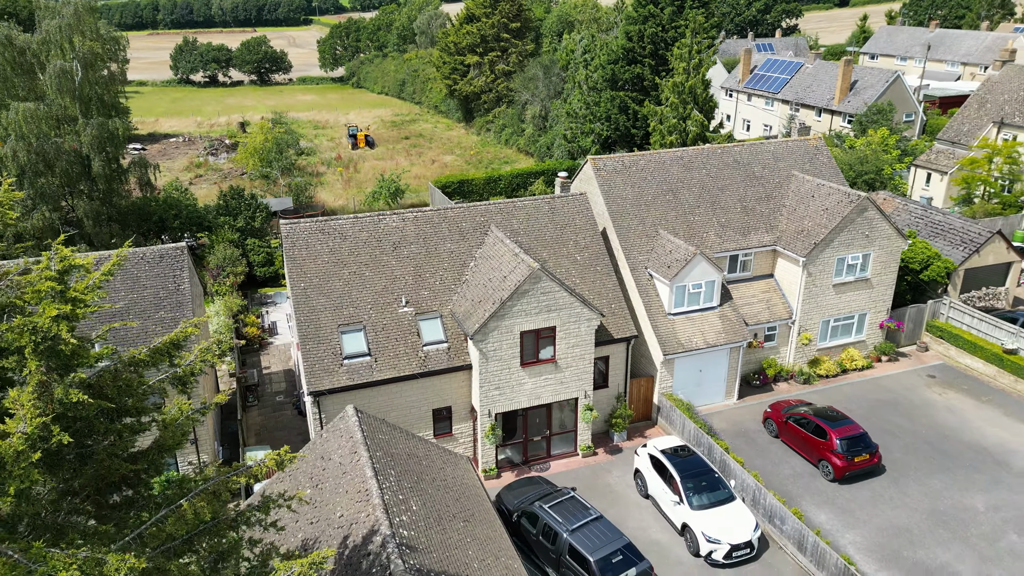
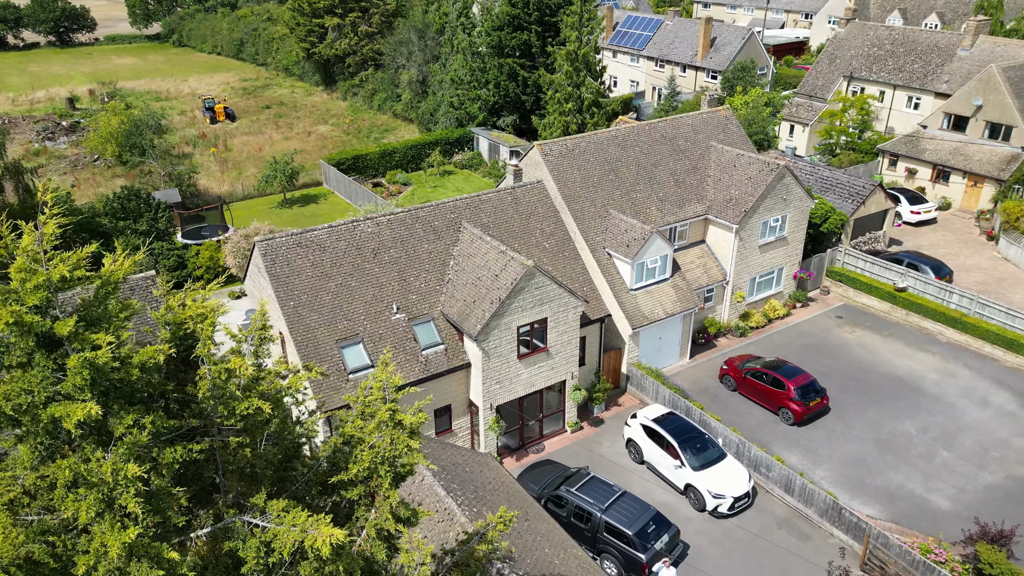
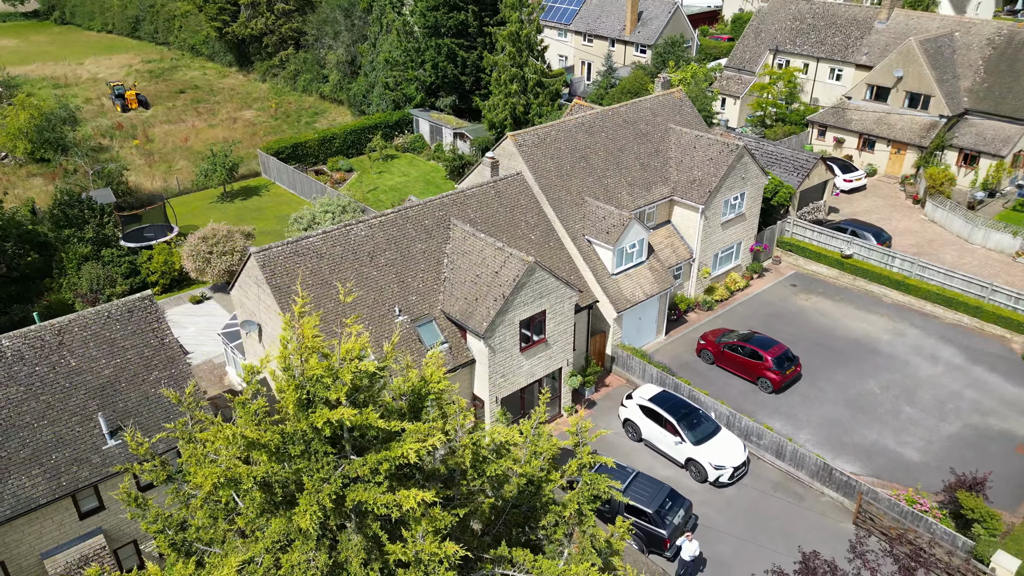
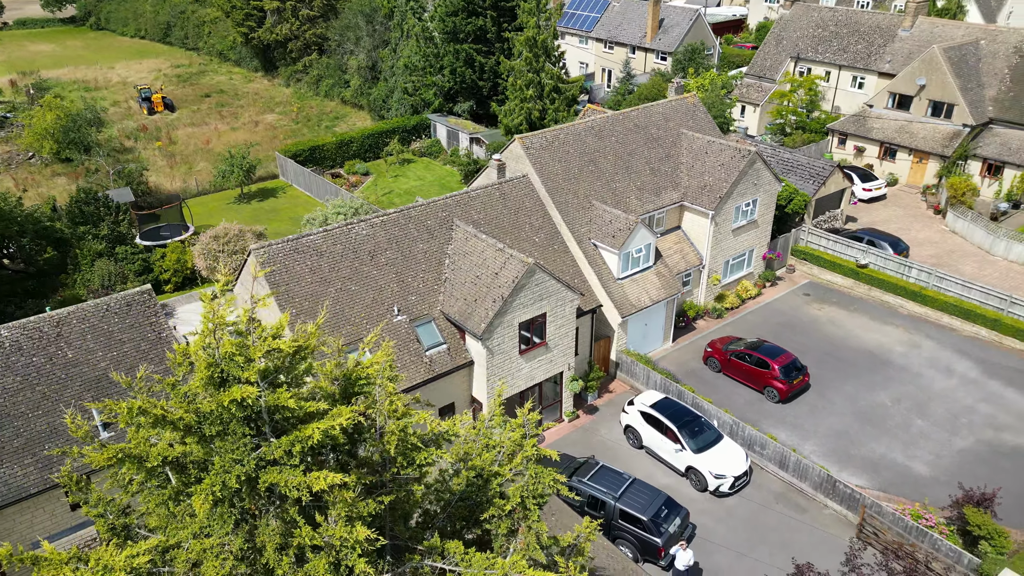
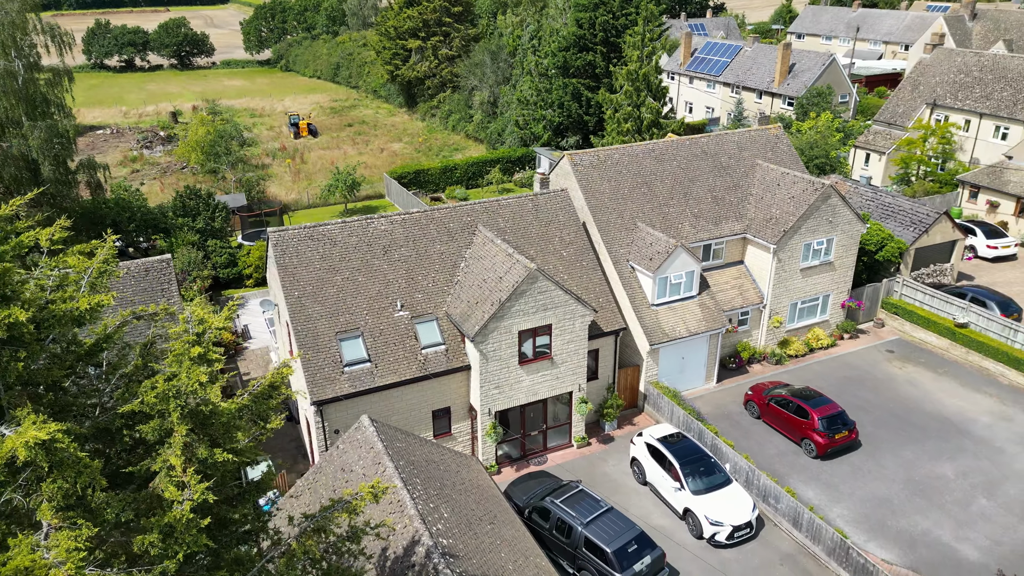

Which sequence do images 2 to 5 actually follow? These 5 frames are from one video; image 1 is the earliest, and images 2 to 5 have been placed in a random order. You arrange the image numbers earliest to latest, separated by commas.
5, 2, 4, 3
